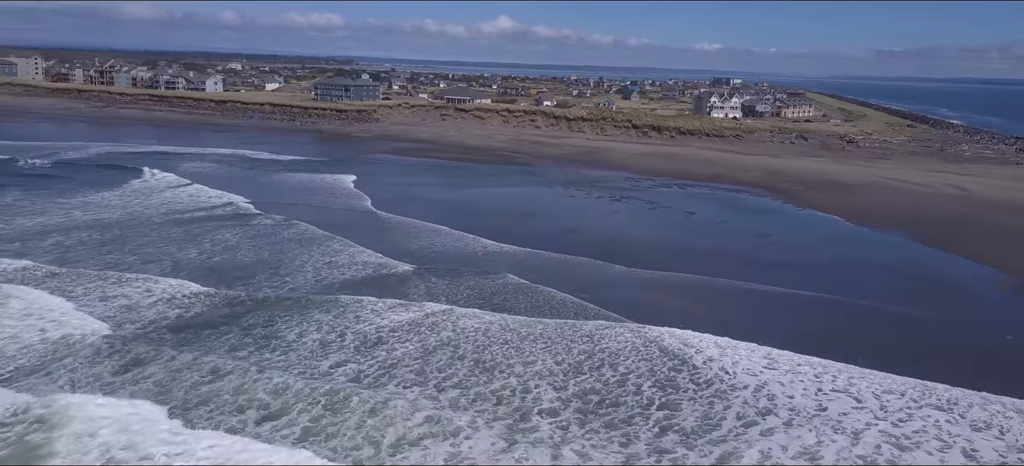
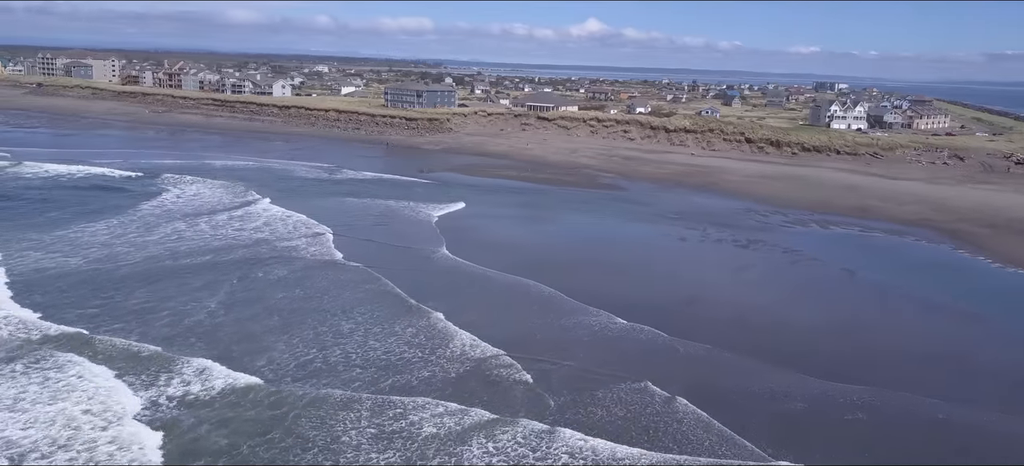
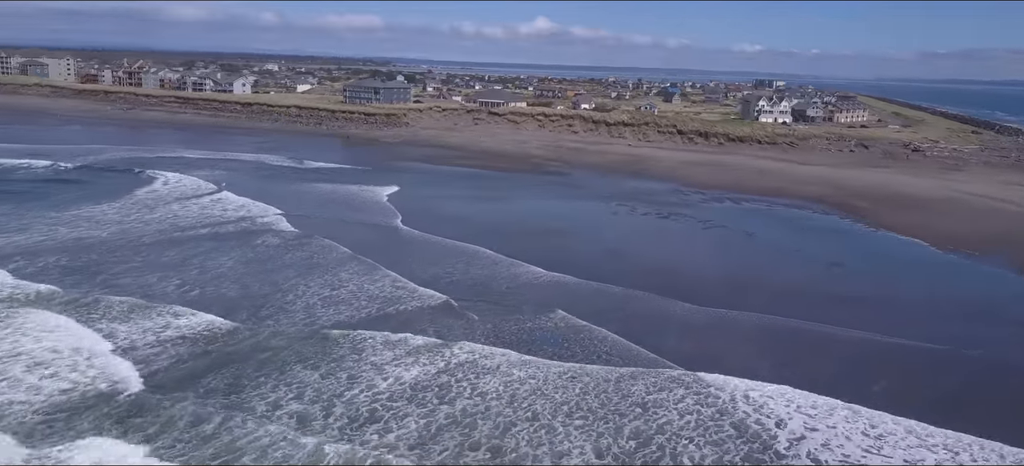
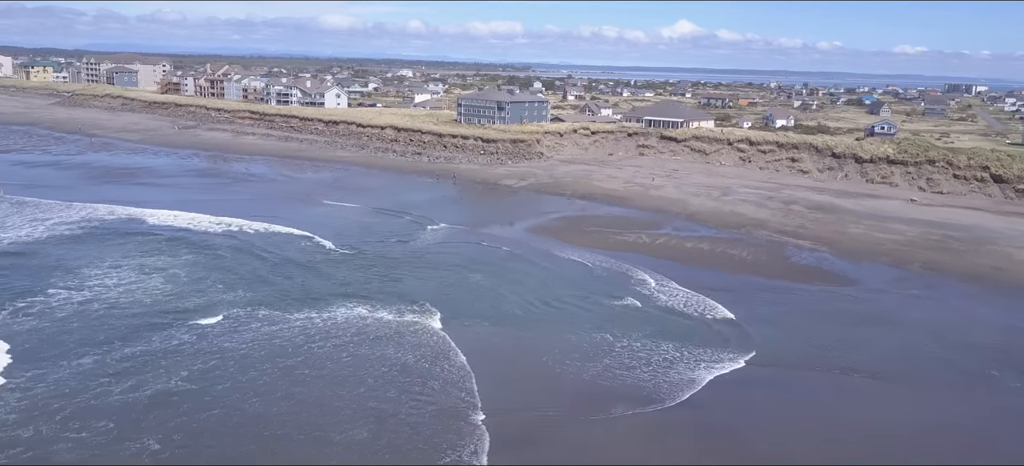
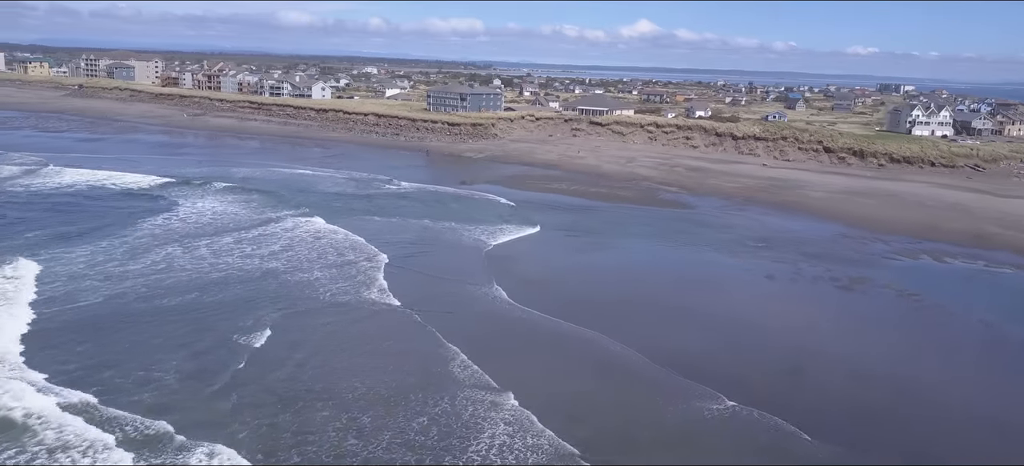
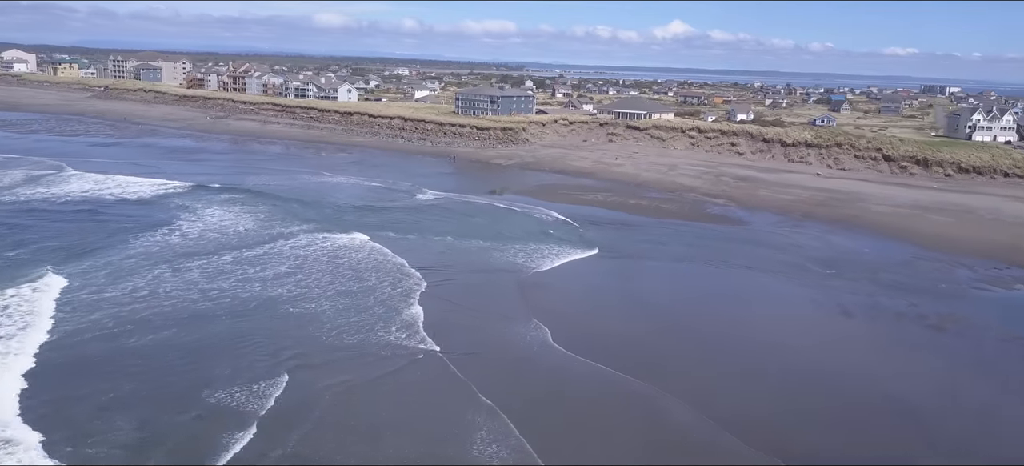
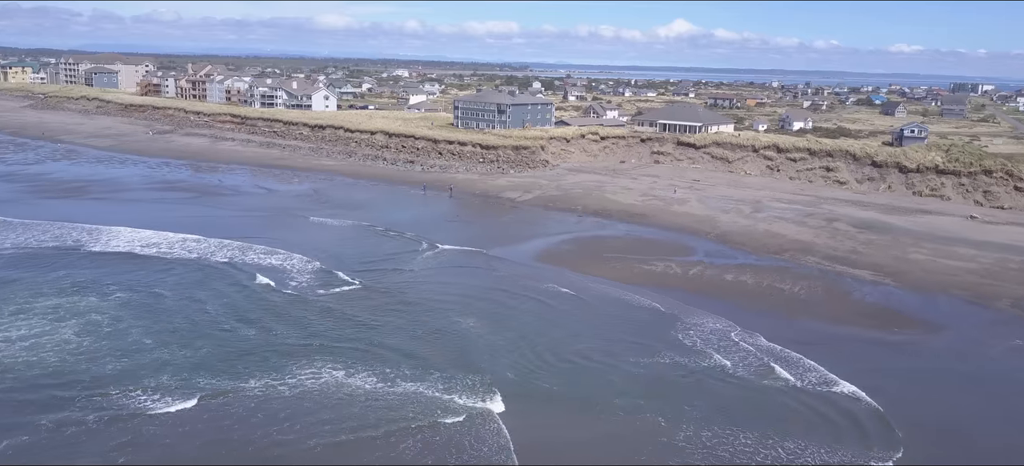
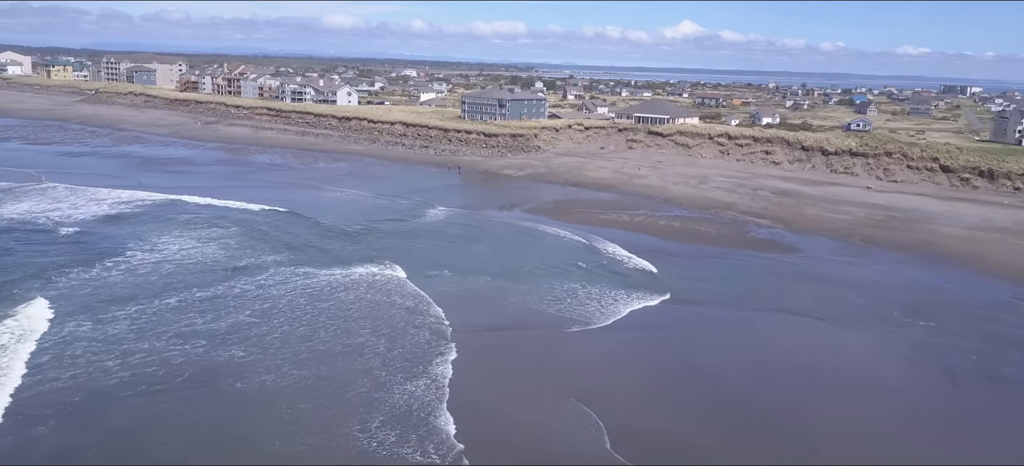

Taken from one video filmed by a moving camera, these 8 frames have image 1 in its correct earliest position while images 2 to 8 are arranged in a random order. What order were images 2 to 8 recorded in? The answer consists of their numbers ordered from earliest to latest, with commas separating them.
3, 2, 5, 6, 8, 4, 7
